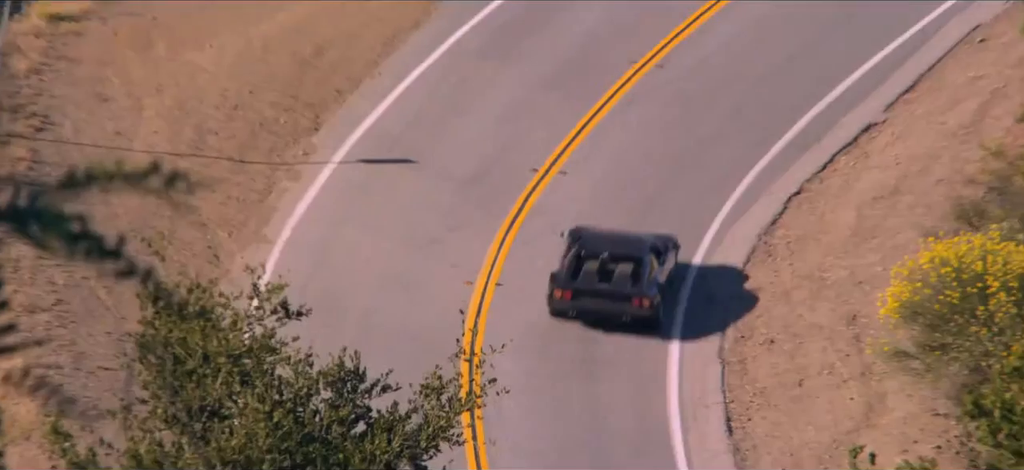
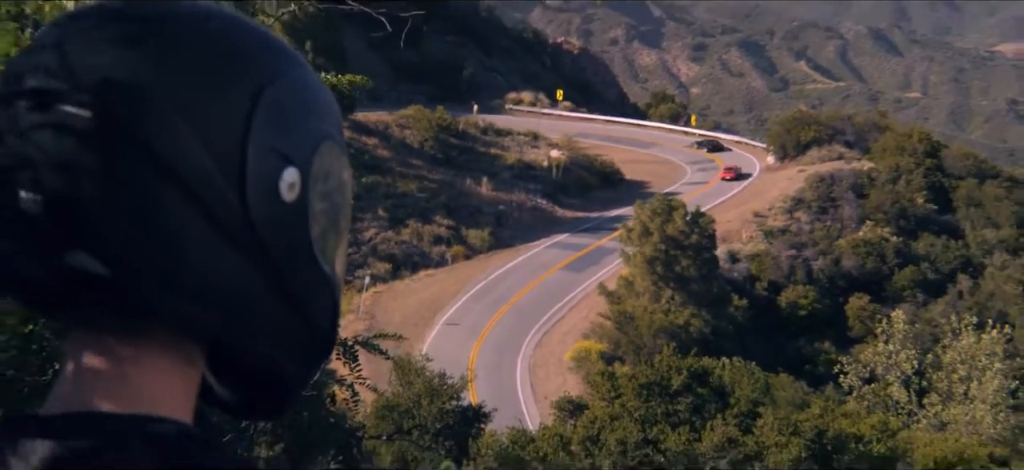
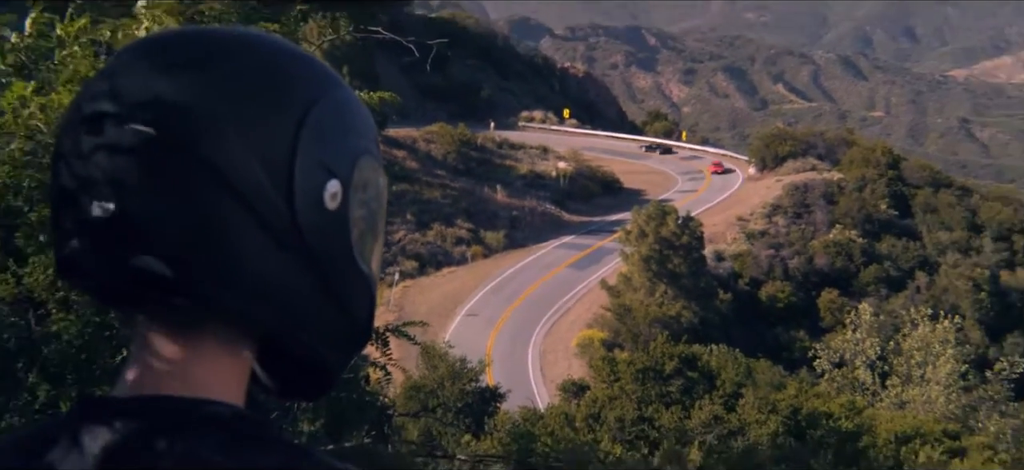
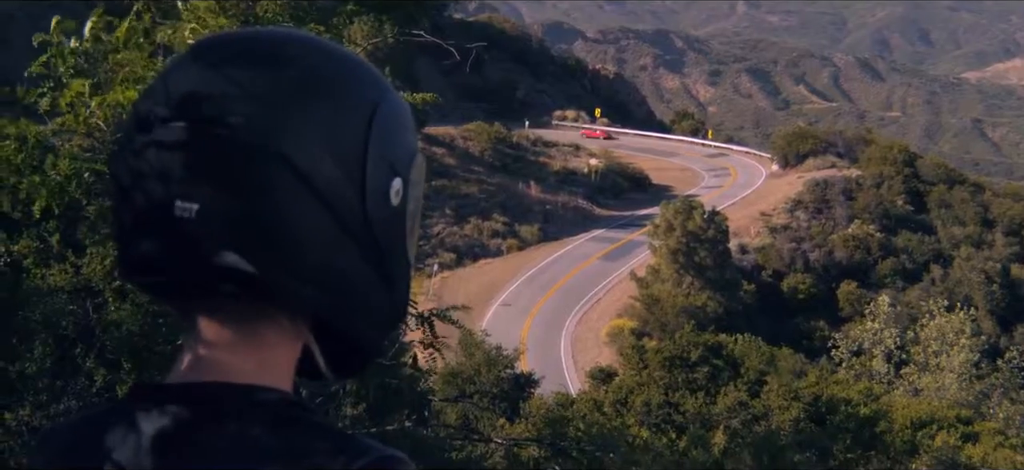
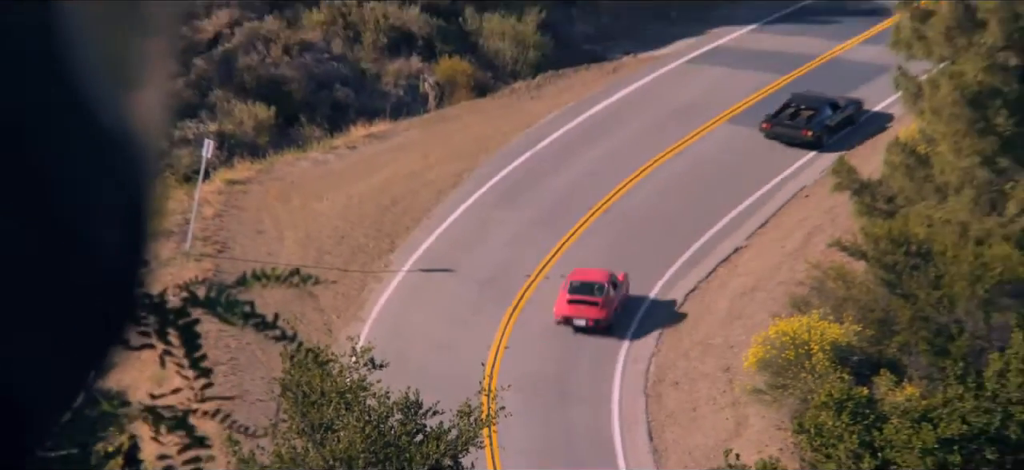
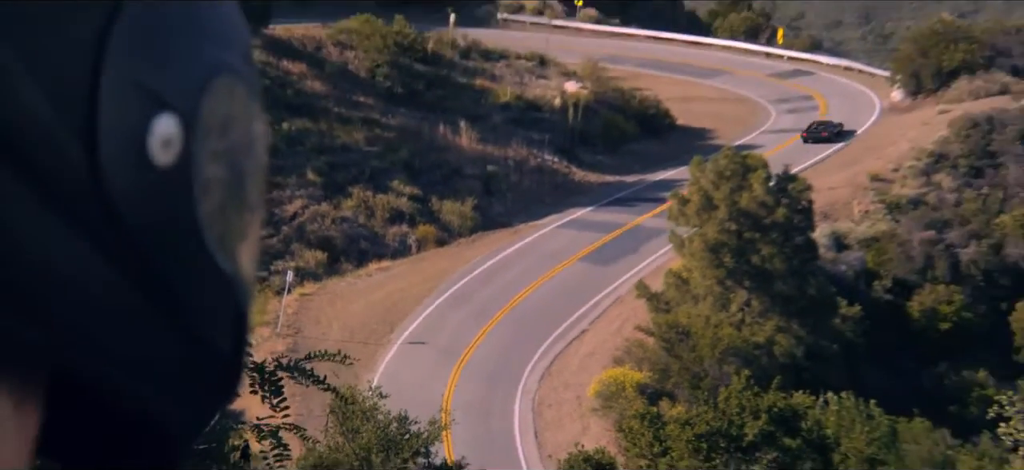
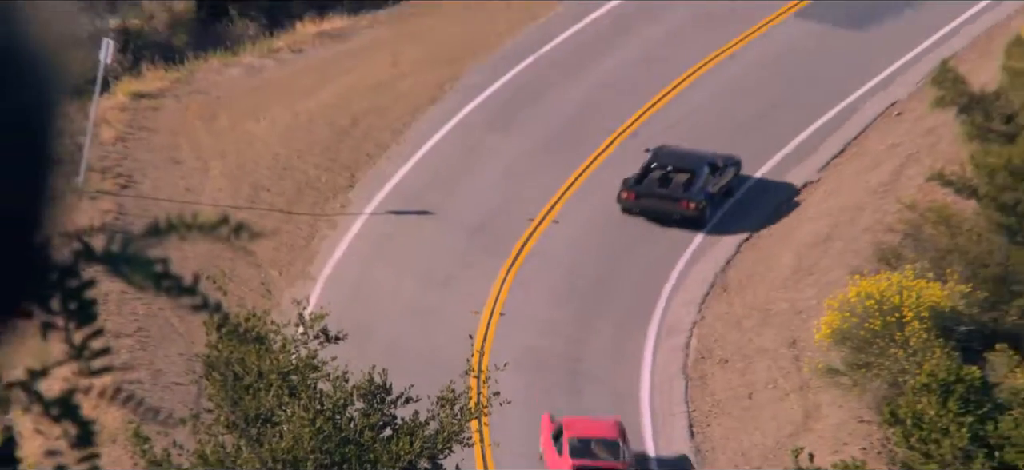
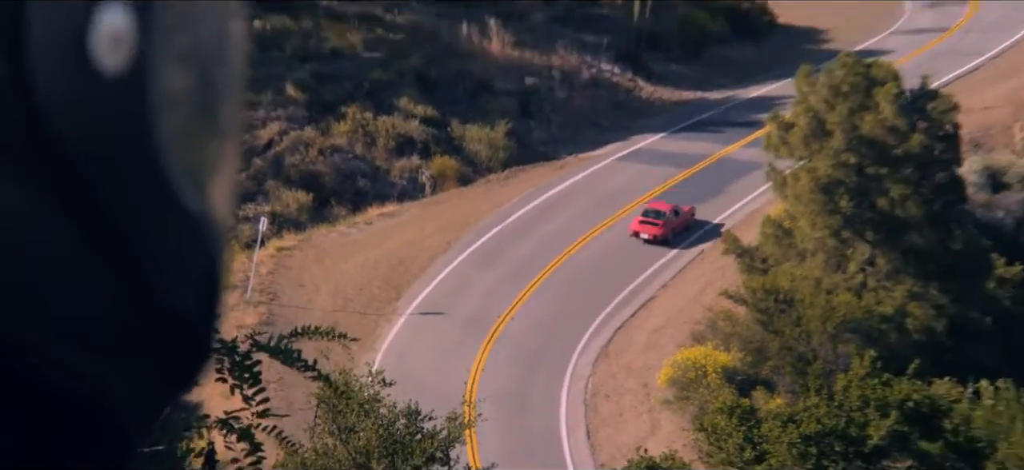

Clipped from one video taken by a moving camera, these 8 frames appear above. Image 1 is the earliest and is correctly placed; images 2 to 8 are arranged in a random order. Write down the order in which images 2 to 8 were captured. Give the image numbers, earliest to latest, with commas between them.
7, 5, 8, 6, 2, 3, 4
